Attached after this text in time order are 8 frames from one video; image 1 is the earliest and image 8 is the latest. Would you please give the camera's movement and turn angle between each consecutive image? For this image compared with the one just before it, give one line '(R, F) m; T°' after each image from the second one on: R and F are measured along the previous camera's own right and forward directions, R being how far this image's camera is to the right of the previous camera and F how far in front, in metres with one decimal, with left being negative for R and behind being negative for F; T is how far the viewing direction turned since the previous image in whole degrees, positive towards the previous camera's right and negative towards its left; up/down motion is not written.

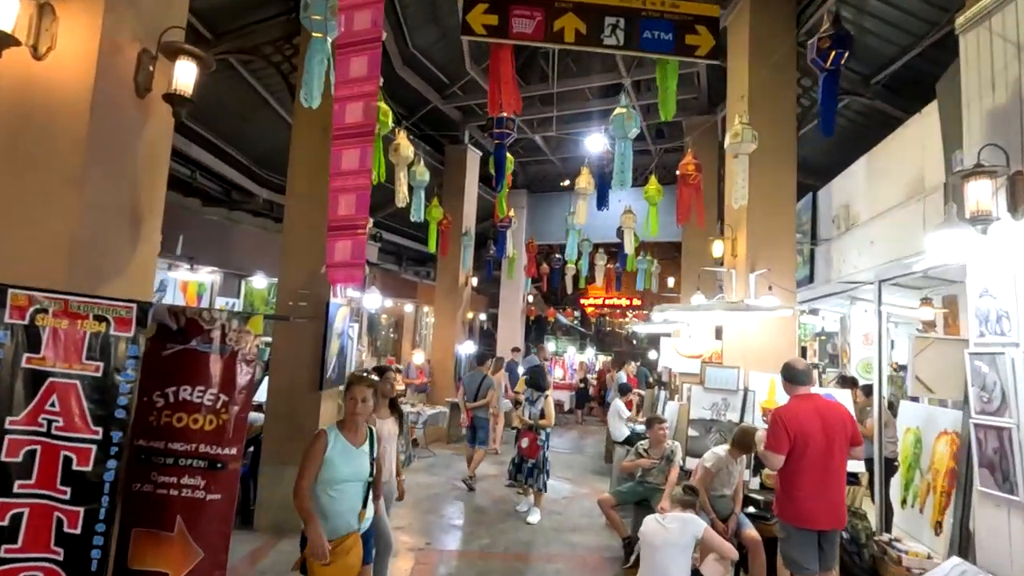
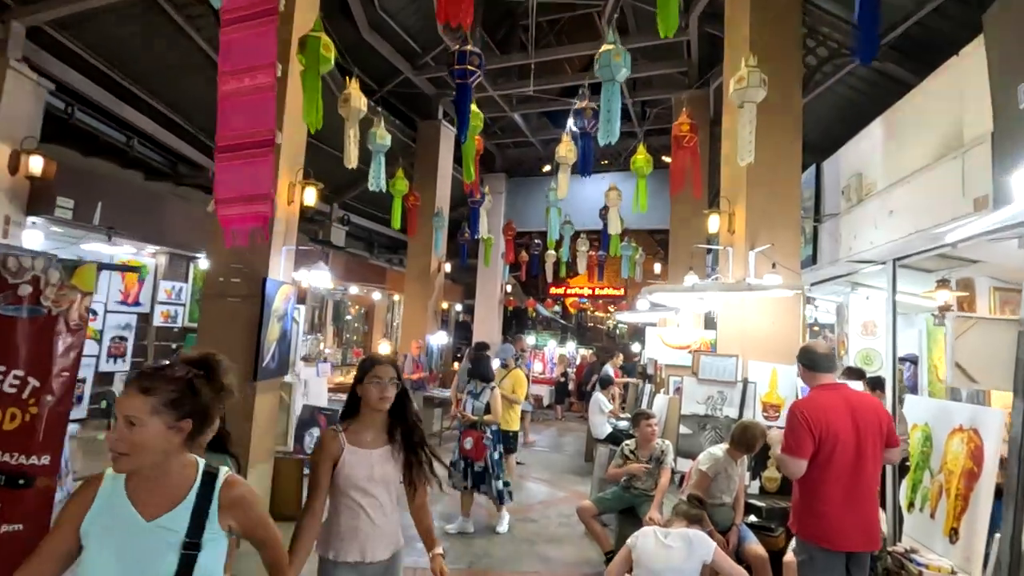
(+0.1, +0.7) m; +2°
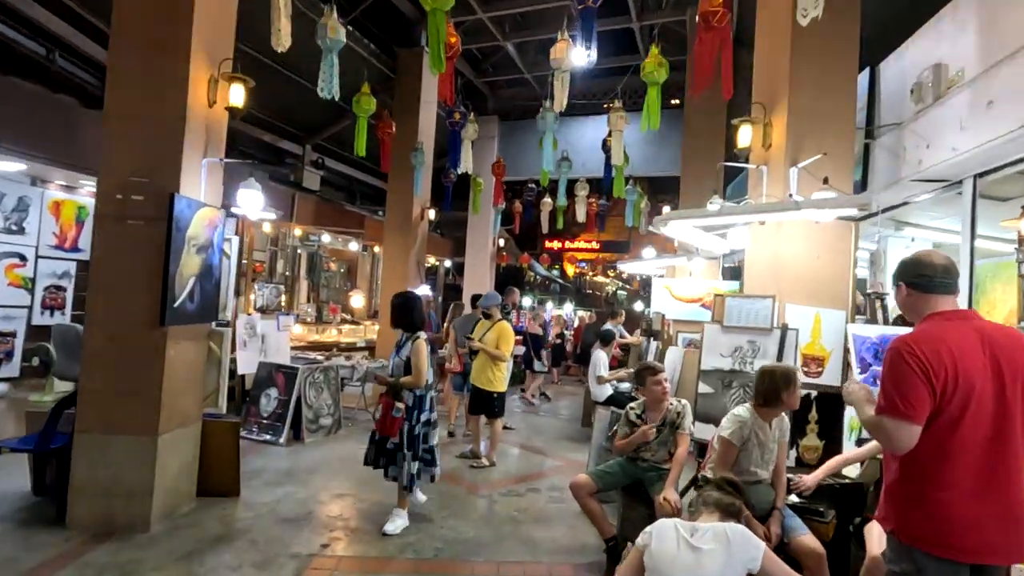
(+0.1, +1.0) m; 0°
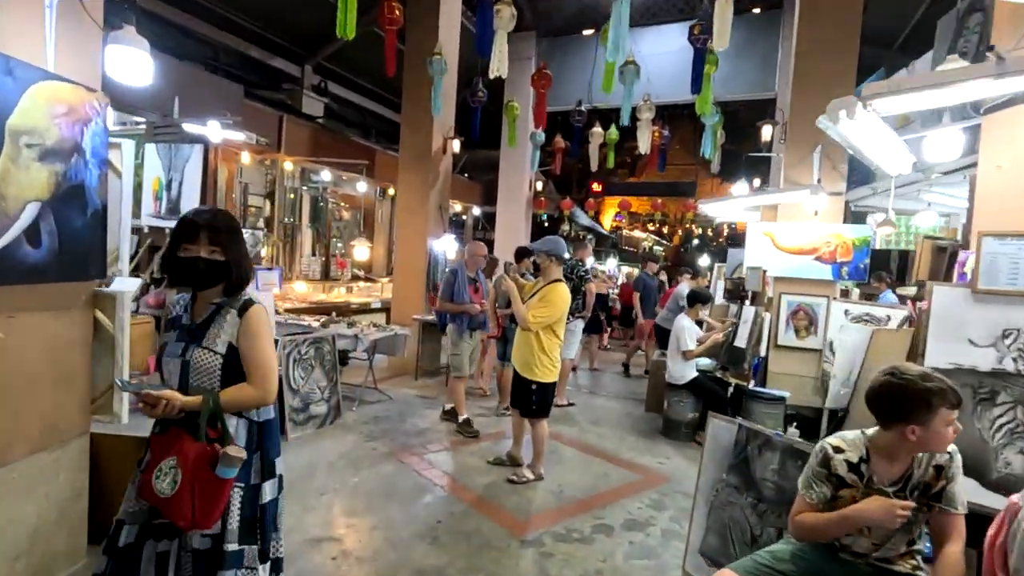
(-0.2, +1.8) m; -3°
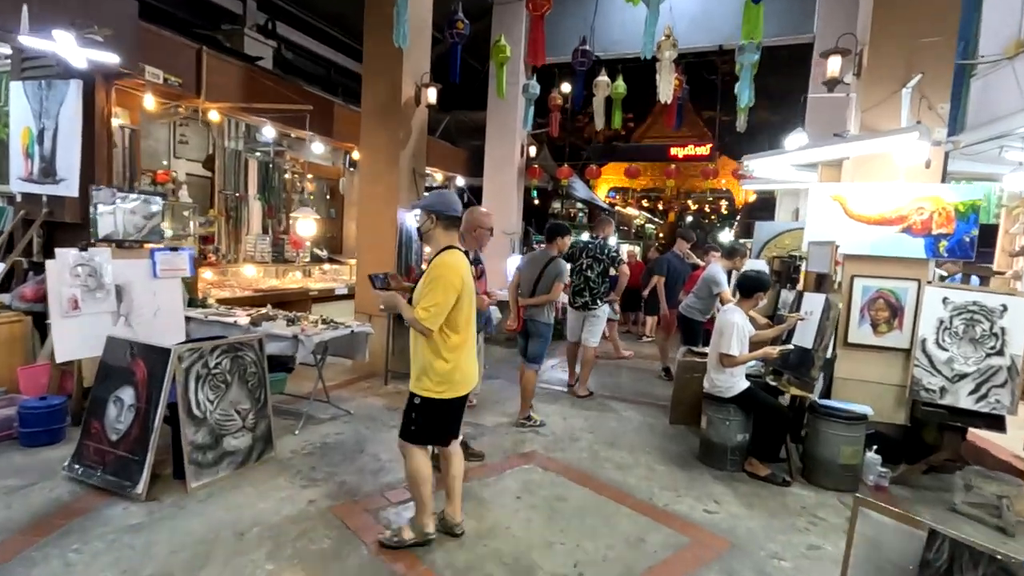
(0.0, +1.4) m; +1°
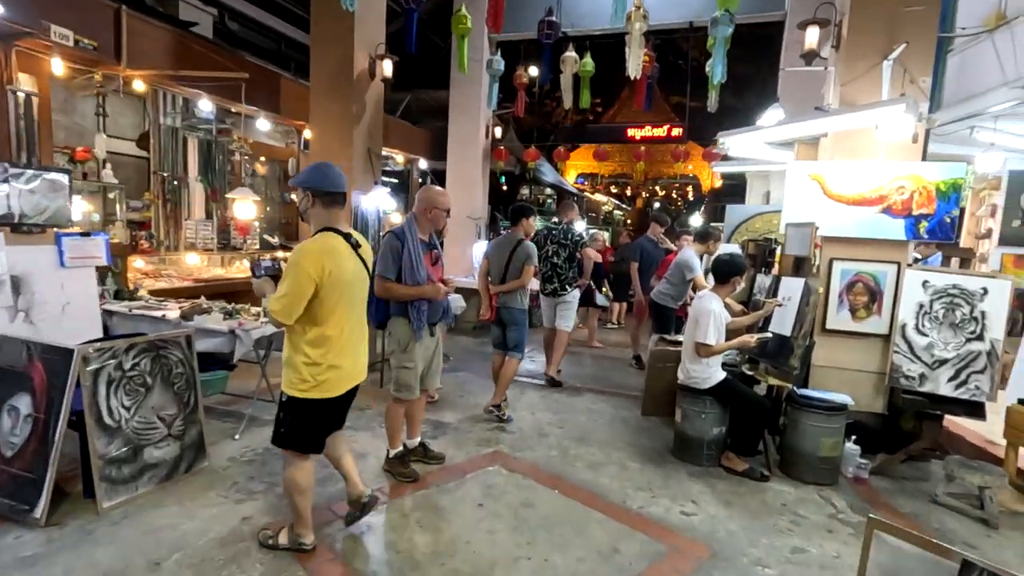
(+0.1, +0.3) m; +3°
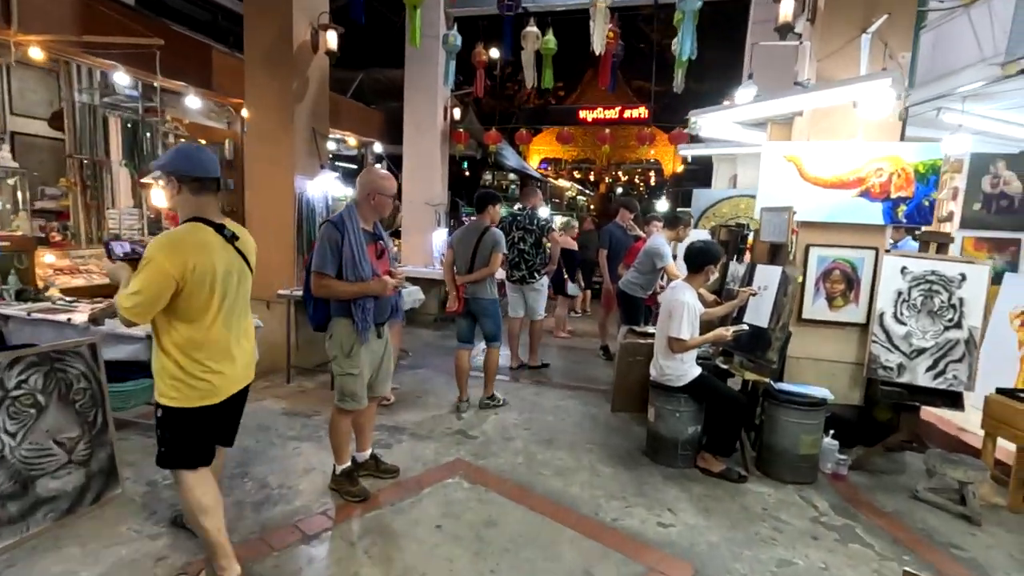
(0.0, +0.4) m; +4°
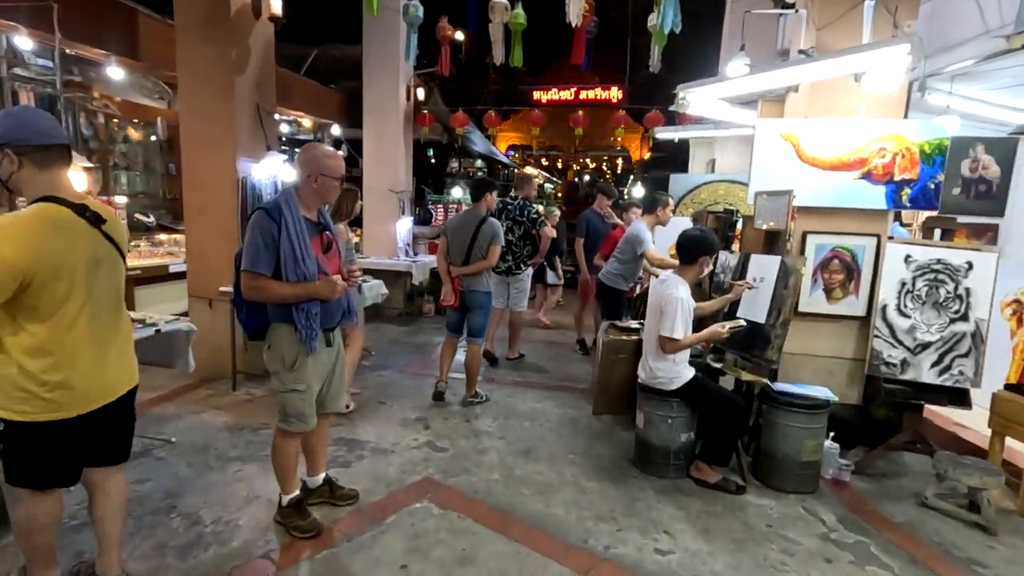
(0.0, +0.4) m; +3°
